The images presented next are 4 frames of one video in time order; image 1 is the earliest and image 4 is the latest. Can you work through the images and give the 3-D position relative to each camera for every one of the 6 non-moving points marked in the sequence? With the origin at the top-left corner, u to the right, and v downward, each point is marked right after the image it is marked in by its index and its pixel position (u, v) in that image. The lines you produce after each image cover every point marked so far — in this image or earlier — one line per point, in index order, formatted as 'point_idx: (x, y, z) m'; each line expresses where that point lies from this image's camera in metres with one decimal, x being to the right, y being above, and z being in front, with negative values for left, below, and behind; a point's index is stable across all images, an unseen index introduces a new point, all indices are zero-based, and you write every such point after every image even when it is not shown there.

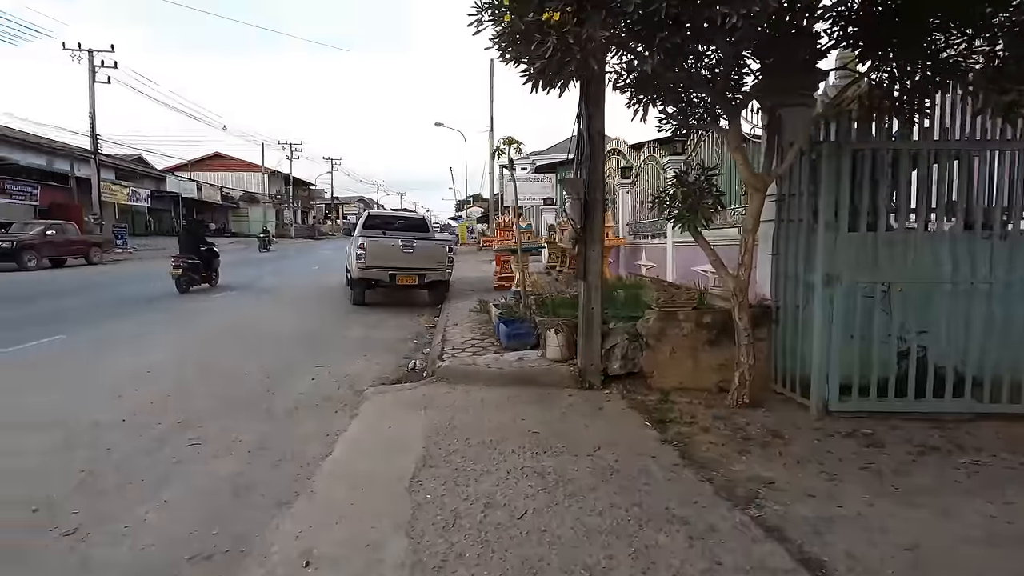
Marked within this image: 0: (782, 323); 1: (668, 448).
0: (+2.6, -0.3, +5.2) m
1: (+1.2, -1.2, +4.0) m
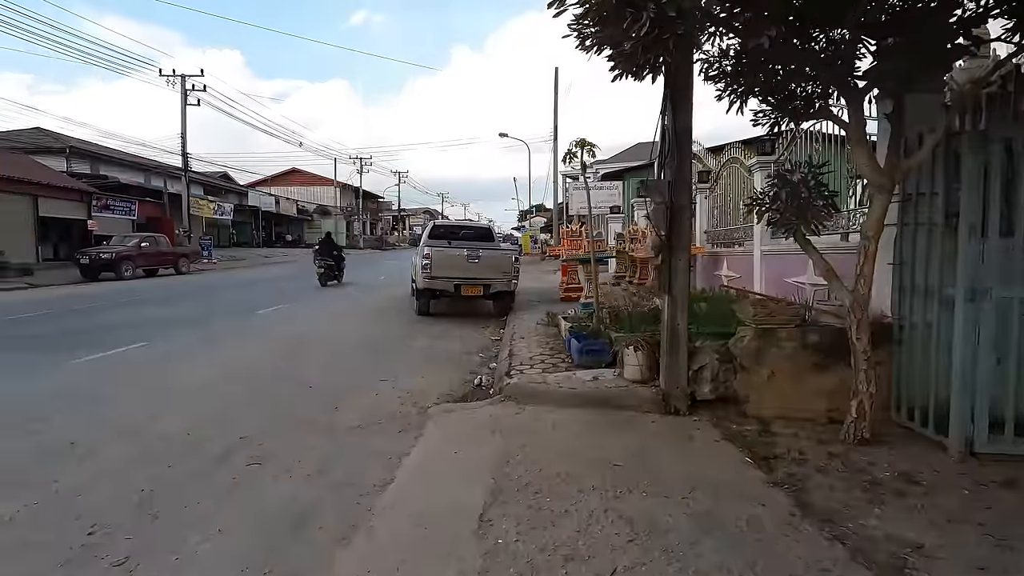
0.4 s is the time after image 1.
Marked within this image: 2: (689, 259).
0: (+3.2, -0.5, +4.4) m
1: (+1.7, -1.3, +3.4) m
2: (+1.6, +0.3, +4.7) m
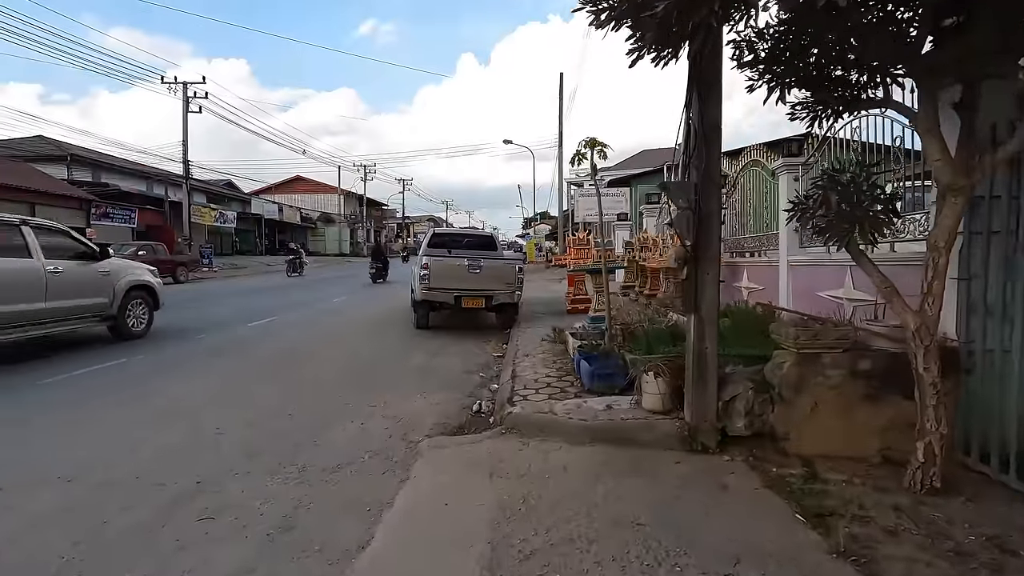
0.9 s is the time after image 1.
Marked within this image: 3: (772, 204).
0: (+3.3, -0.6, +3.8) m
1: (+1.7, -1.4, +2.7) m
2: (+1.6, +0.1, +4.1) m
3: (+3.5, +1.1, +7.3) m
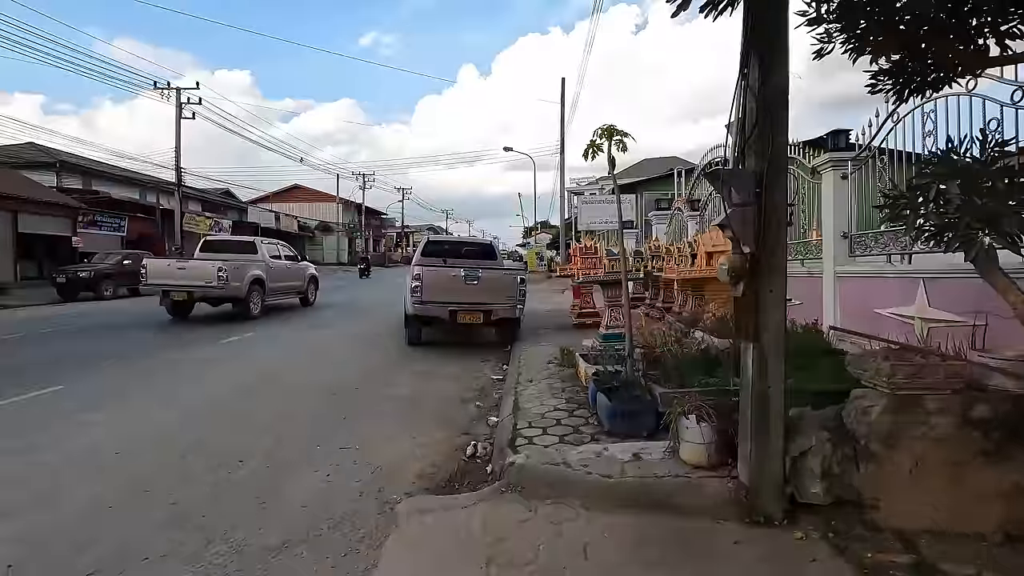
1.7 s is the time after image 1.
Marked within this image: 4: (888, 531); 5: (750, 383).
0: (+3.3, -0.7, +2.8) m
1: (+1.7, -1.5, +1.7) m
2: (+1.6, 0.0, +3.1) m
3: (+3.5, +1.0, +6.3) m
4: (+2.1, -1.4, +3.0) m
5: (+1.4, -0.6, +3.2) m
